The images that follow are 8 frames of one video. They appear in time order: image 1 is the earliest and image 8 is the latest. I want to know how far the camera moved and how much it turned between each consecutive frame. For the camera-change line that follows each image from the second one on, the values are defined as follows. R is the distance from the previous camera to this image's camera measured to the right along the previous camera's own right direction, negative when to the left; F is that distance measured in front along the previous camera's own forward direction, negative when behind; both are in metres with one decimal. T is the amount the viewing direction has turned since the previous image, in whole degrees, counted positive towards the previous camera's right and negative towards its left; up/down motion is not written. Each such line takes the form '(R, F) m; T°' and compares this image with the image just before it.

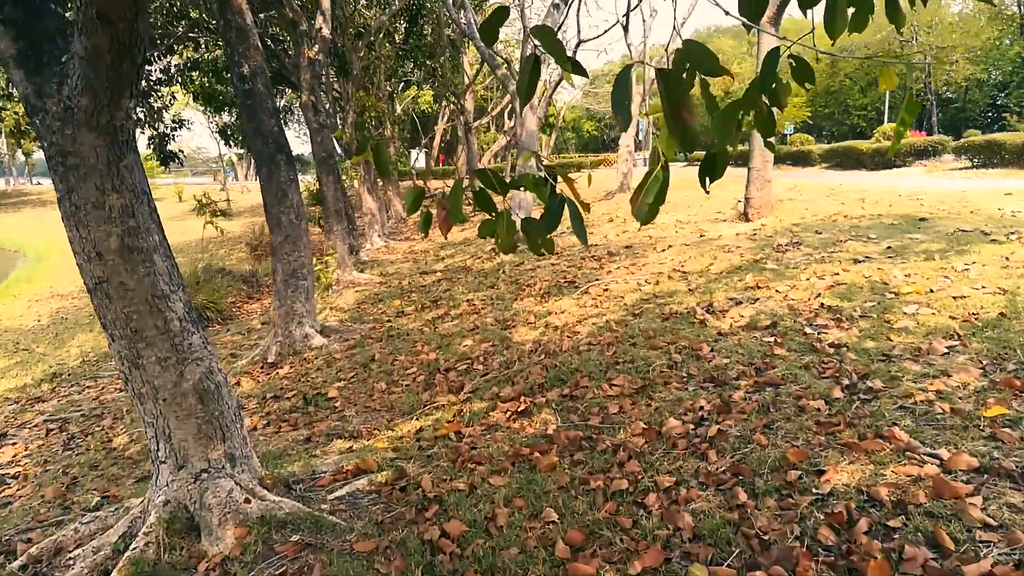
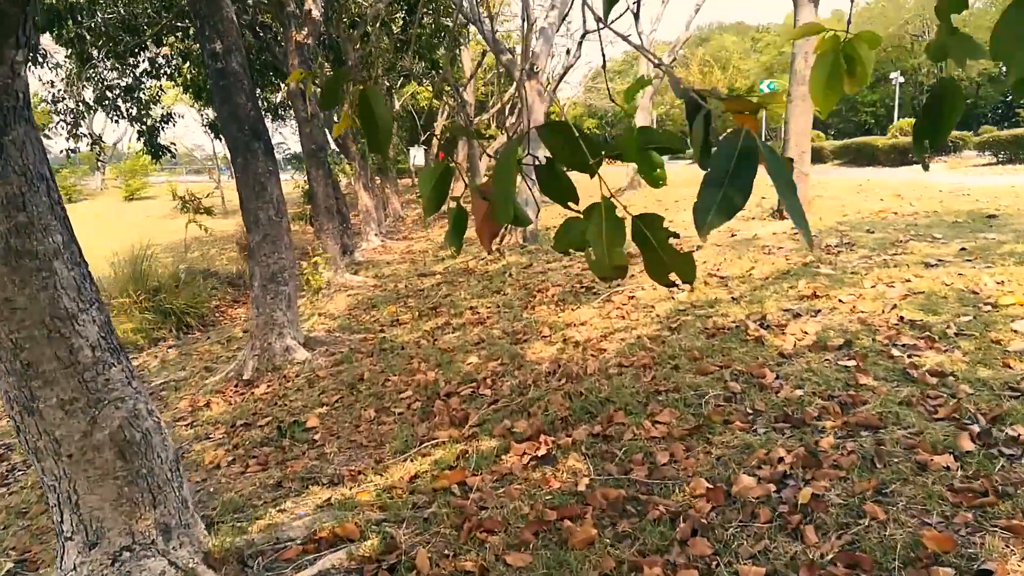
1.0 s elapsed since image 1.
(-0.1, +0.8) m; 0°
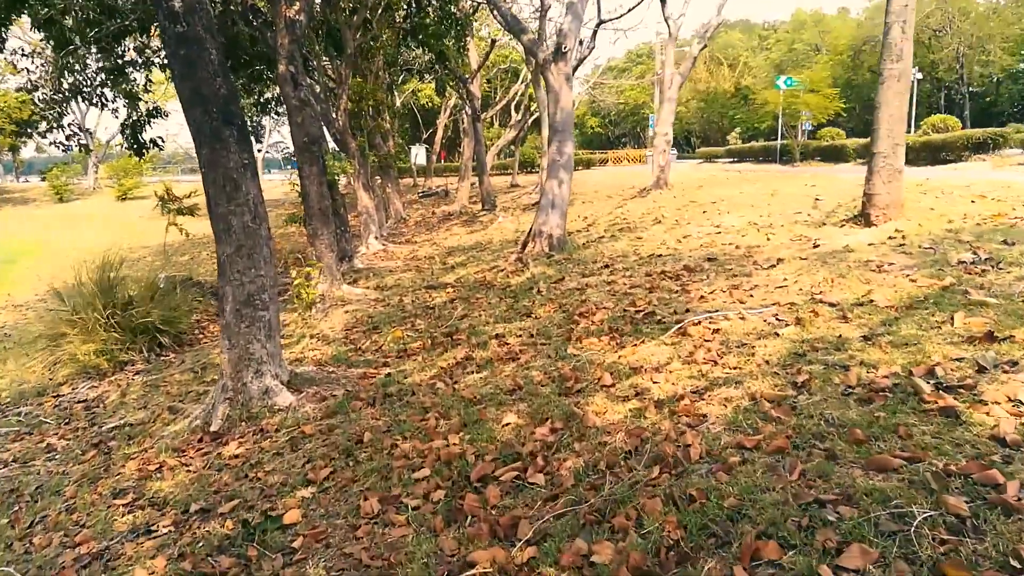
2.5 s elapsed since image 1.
(-0.2, +1.3) m; 0°
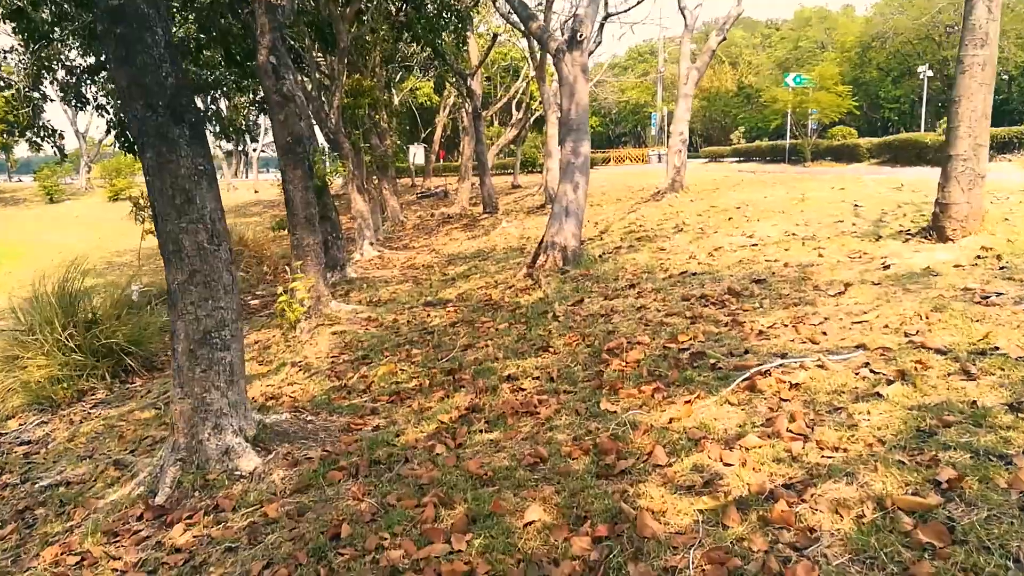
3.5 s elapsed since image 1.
(-0.1, +0.9) m; 0°
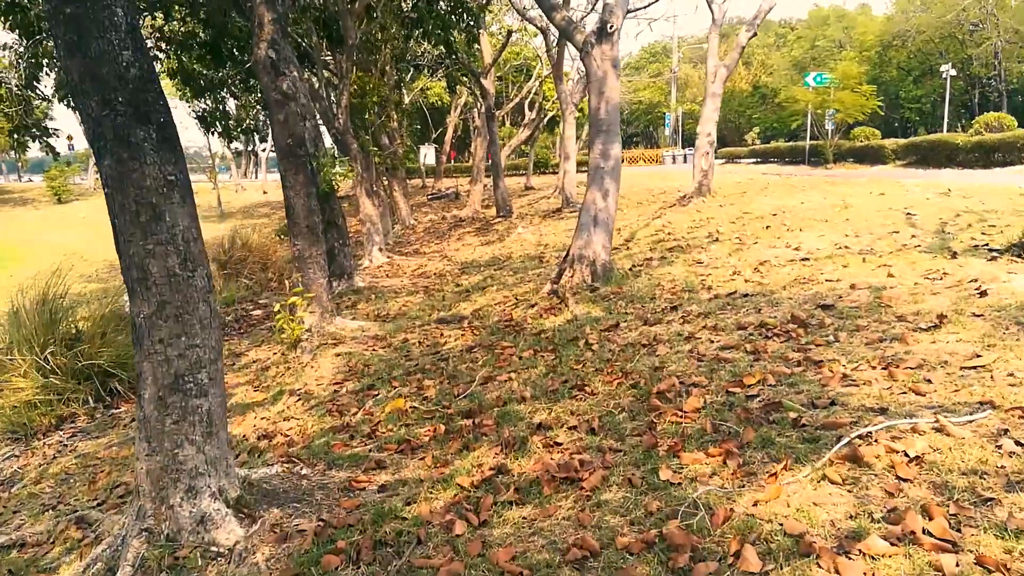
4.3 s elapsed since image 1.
(-0.1, +0.7) m; -1°
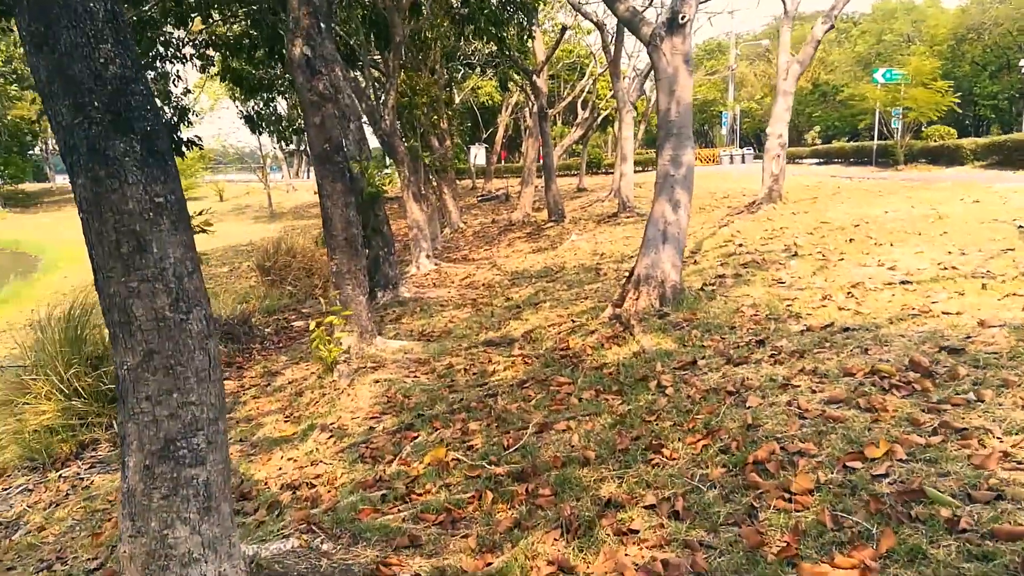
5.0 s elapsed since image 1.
(-0.1, +0.7) m; -3°
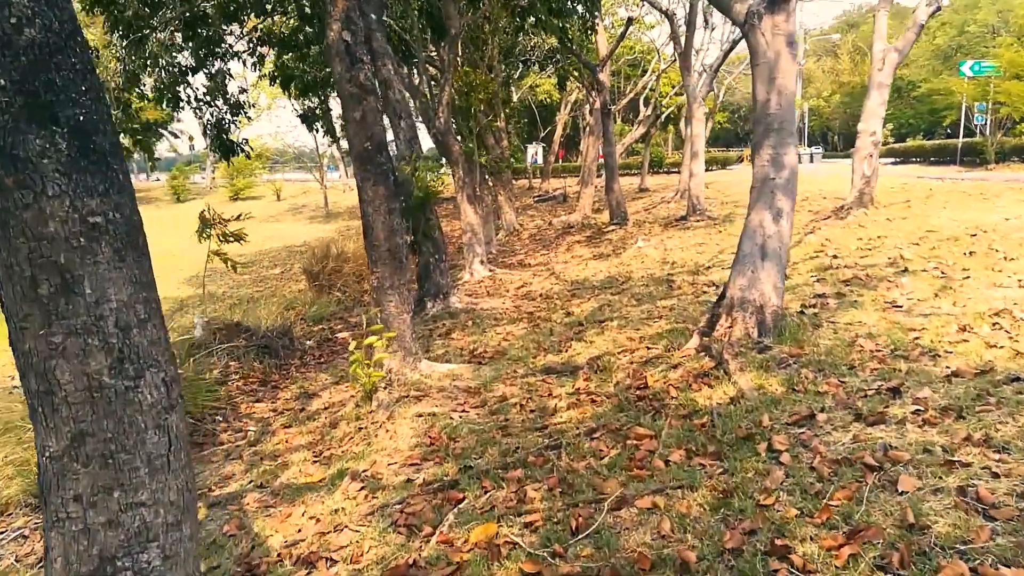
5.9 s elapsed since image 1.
(-0.1, +0.9) m; -4°
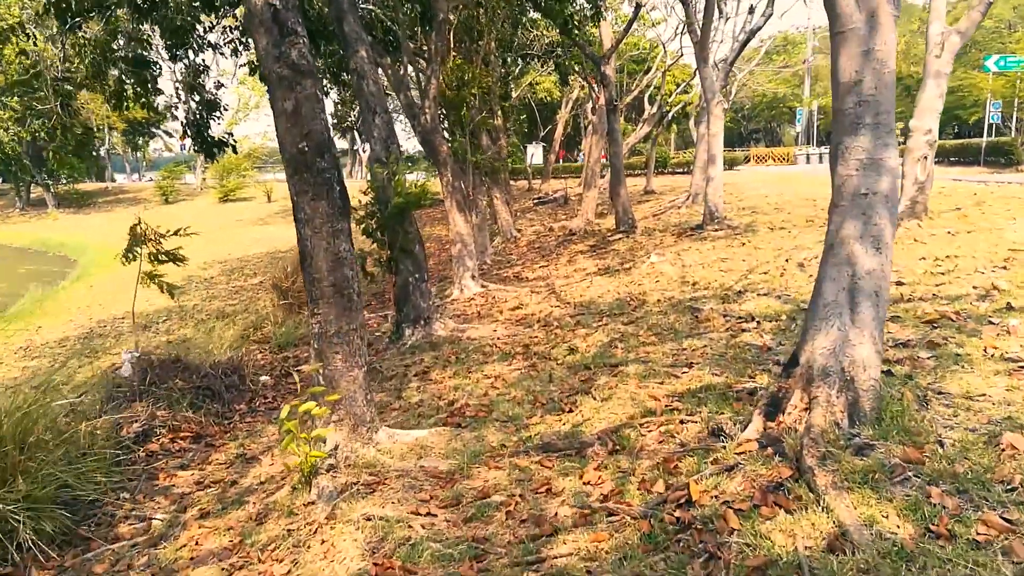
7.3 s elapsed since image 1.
(+0.1, +1.5) m; 0°
